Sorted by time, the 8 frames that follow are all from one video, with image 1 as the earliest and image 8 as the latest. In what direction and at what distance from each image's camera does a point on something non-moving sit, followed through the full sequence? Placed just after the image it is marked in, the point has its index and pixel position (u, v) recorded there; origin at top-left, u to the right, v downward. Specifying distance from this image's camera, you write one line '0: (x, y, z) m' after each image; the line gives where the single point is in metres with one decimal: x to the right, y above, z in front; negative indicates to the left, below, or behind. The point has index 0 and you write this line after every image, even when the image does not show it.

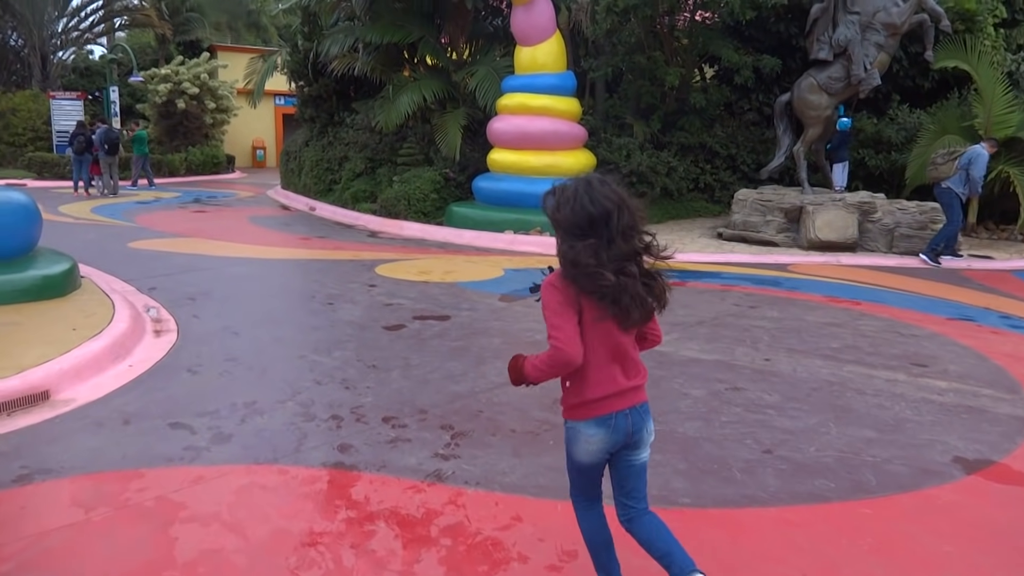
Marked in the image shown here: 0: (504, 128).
0: (-0.1, +2.6, +13.0) m
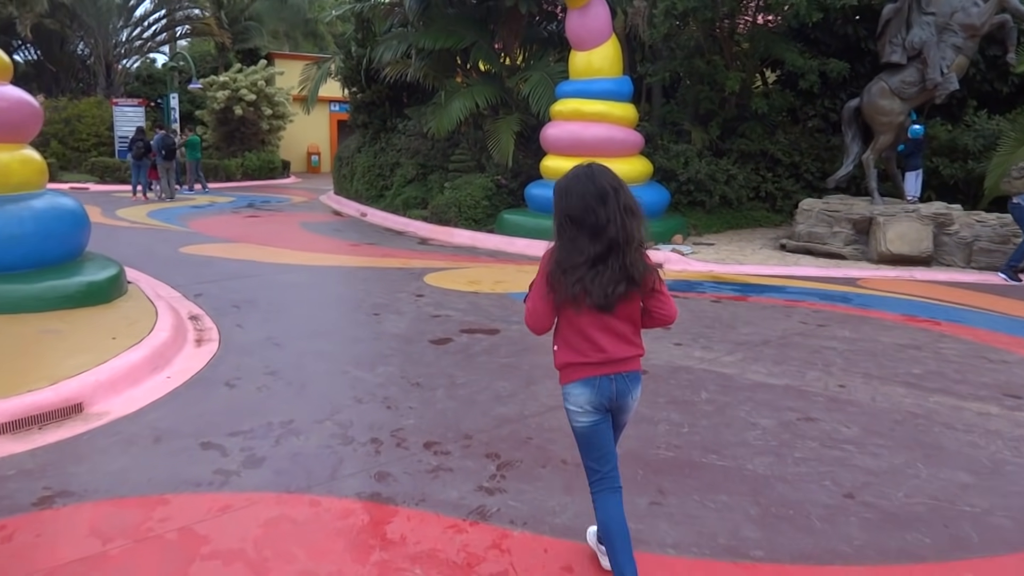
0: (+0.7, +2.5, +12.6) m
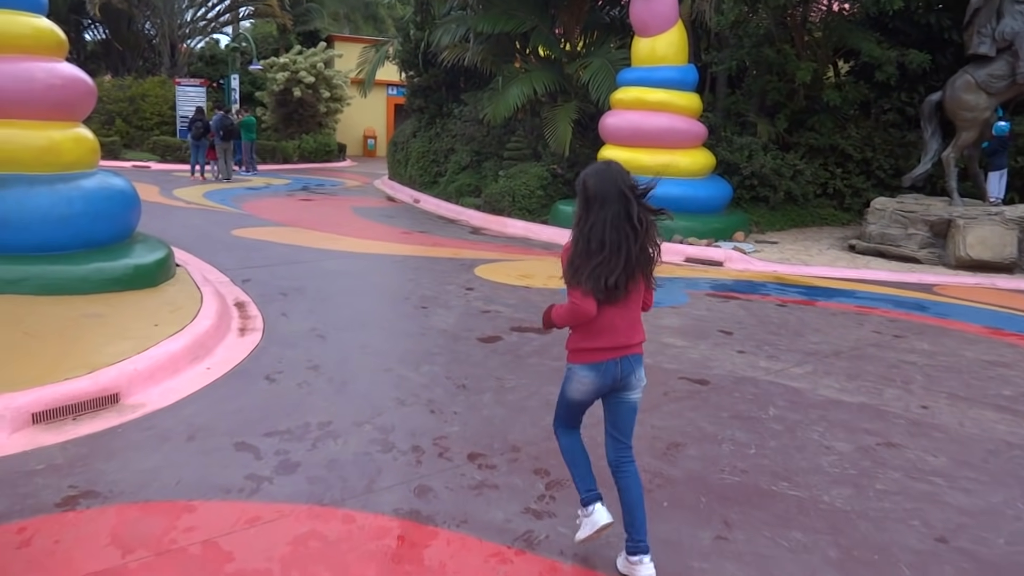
0: (+1.6, +2.5, +12.2) m
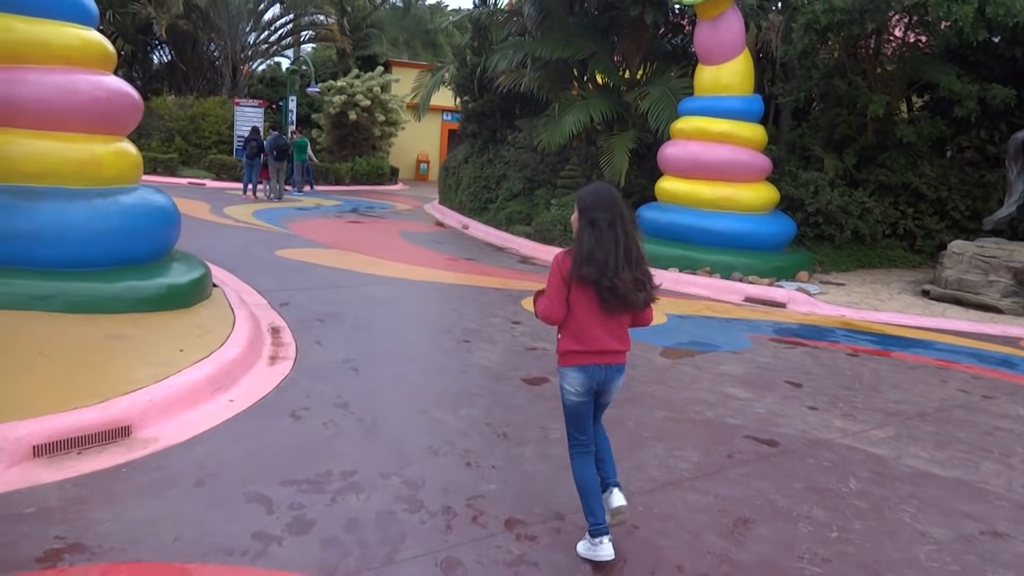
0: (+2.5, +2.0, +11.7) m
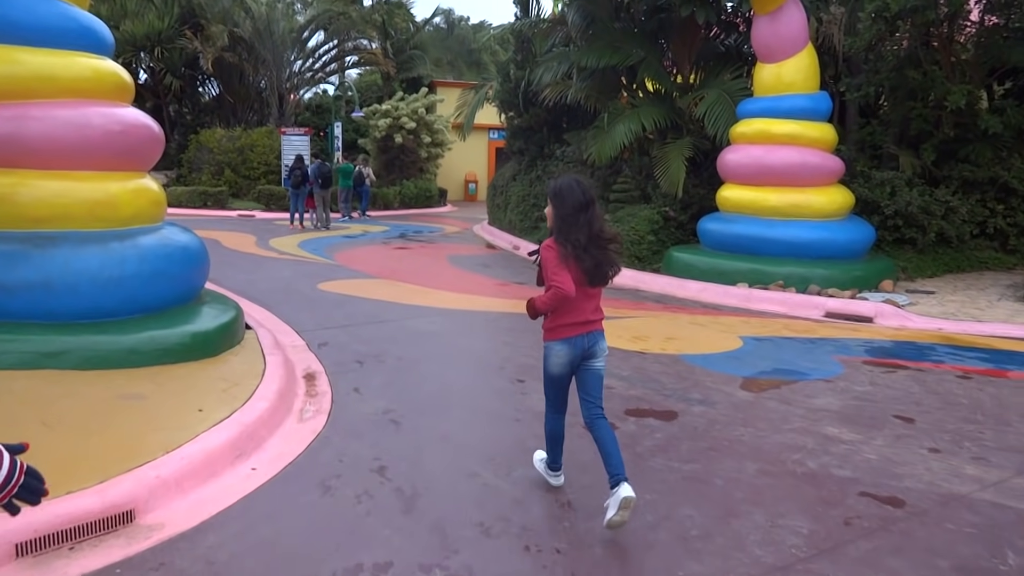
0: (+3.1, +1.8, +10.8) m
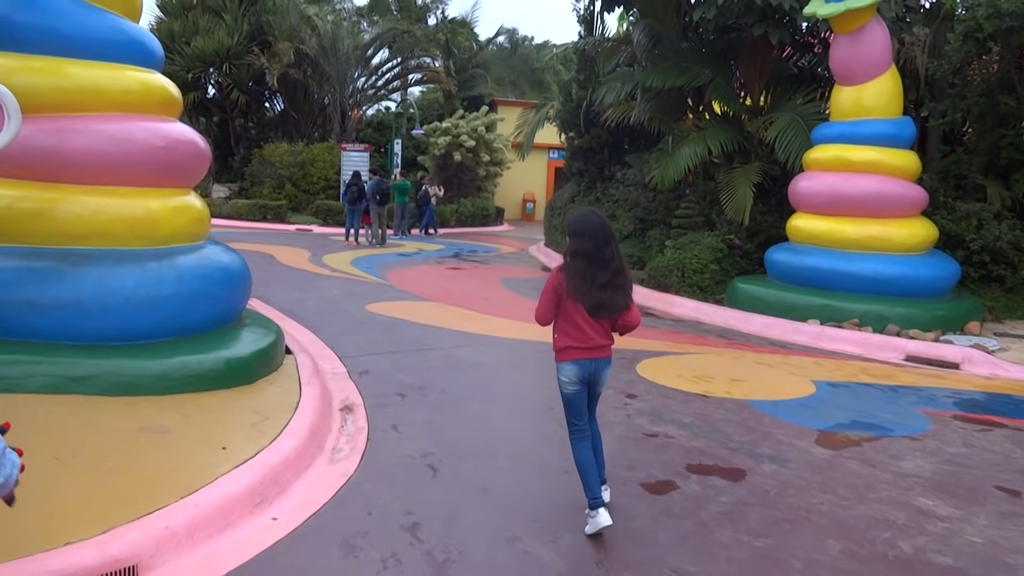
0: (+3.9, +1.3, +10.2) m
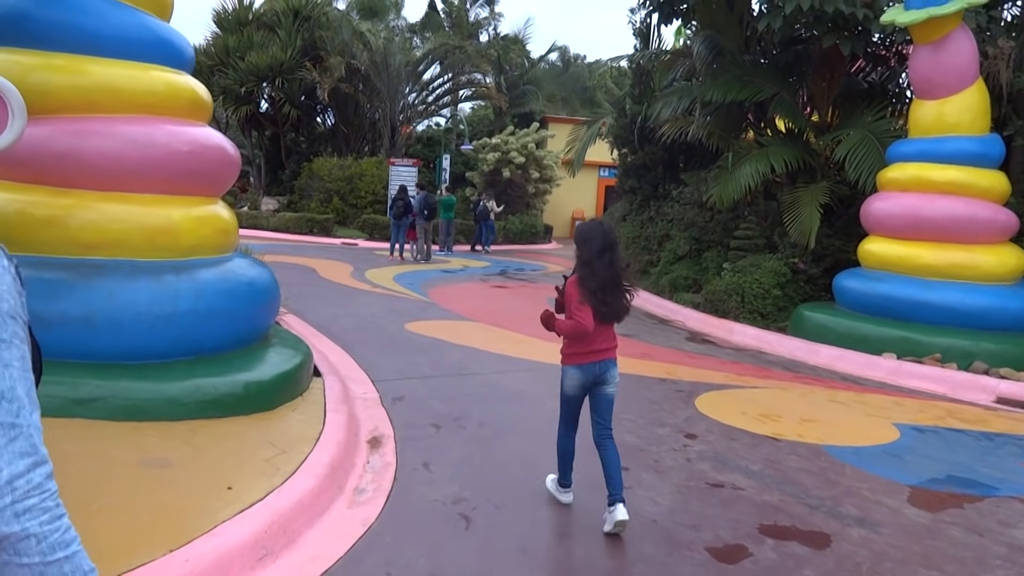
0: (+4.5, +0.9, +9.4) m
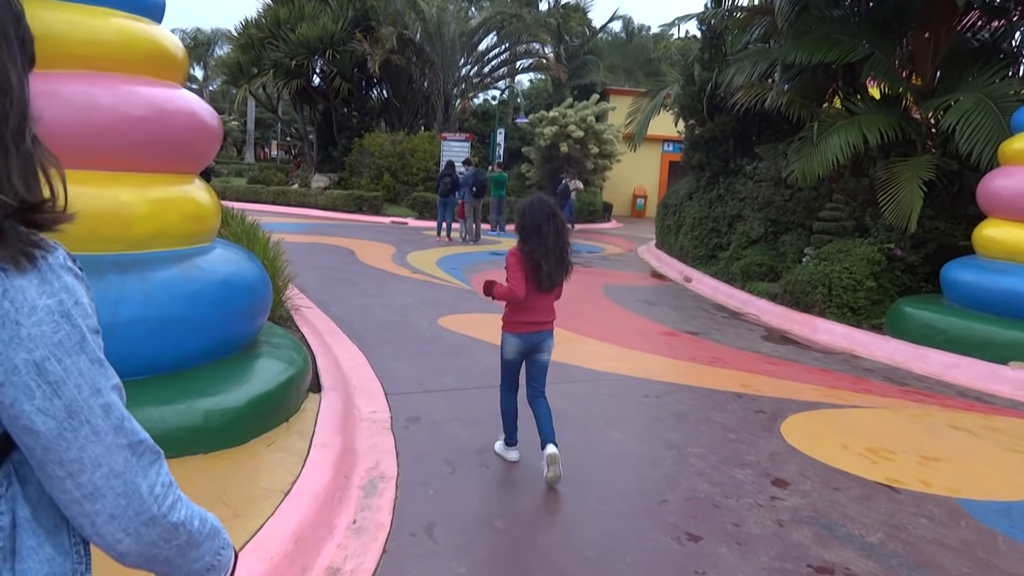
0: (+5.0, +1.0, +7.8) m
